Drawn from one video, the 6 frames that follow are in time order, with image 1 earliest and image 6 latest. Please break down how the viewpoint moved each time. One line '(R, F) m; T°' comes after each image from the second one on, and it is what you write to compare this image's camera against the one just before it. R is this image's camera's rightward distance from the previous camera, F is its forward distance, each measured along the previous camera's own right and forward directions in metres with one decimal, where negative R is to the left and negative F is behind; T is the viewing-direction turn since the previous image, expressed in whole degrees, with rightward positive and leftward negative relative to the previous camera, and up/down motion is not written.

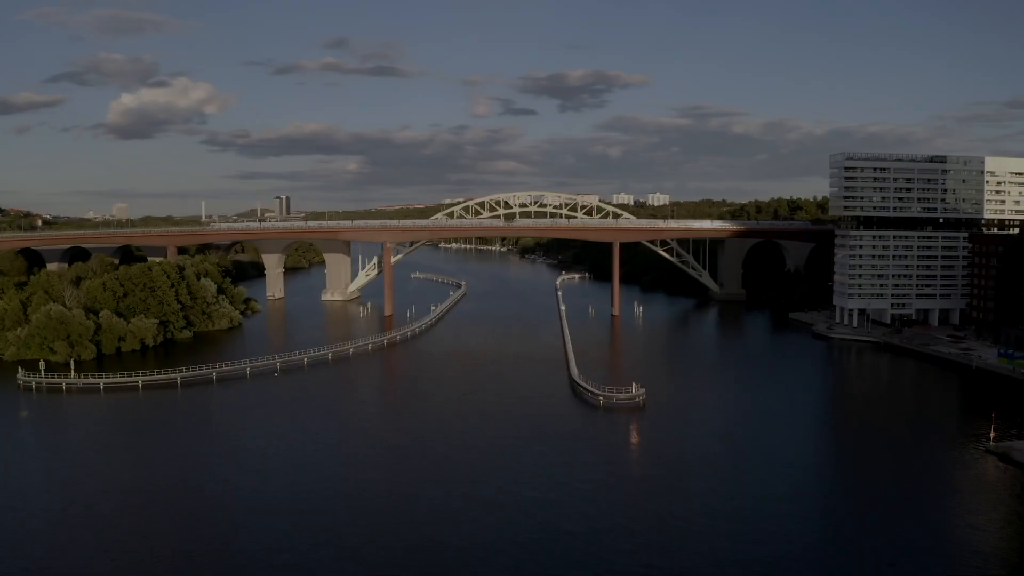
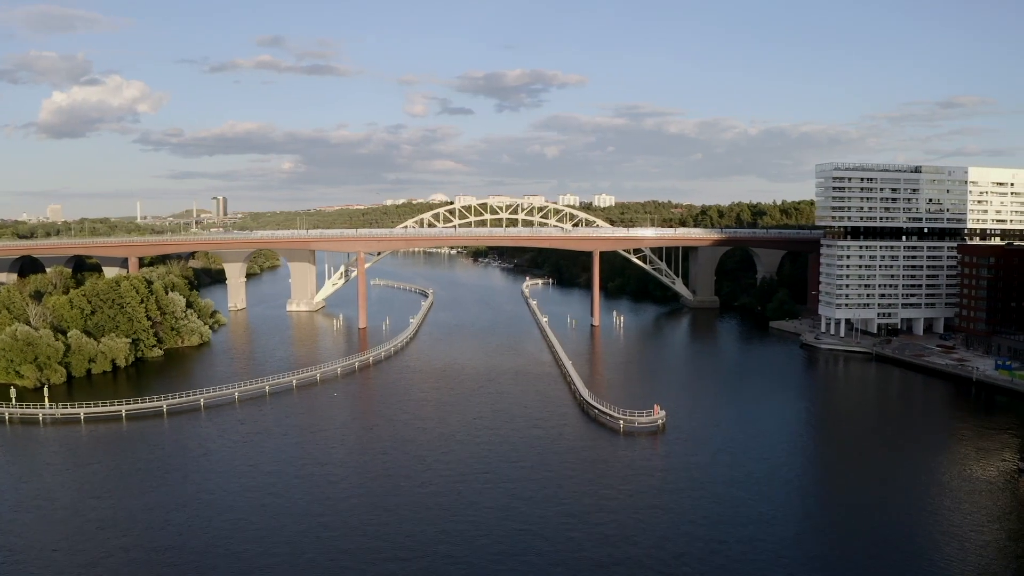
(-1.9, +1.2) m; +4°
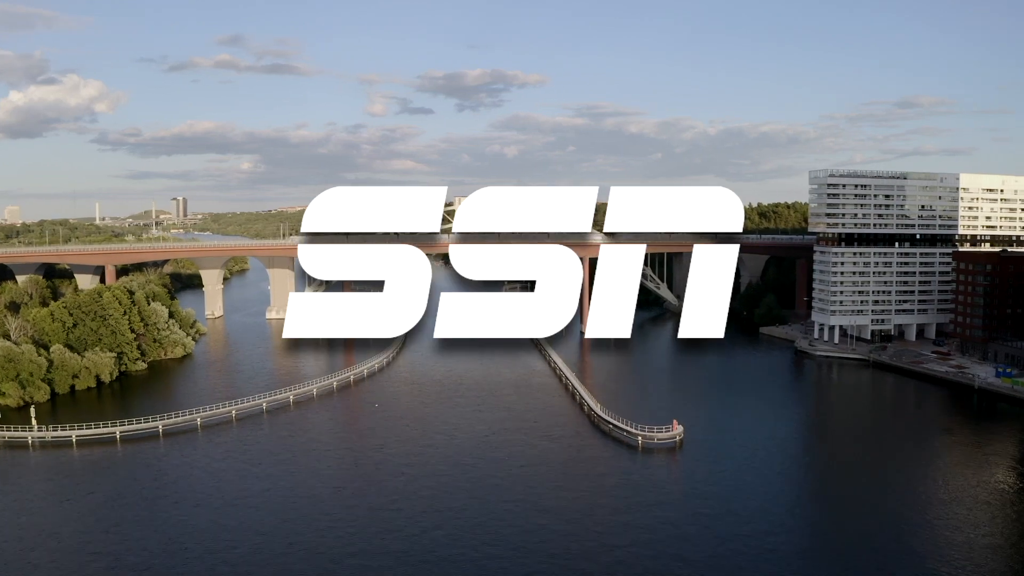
(-1.3, +0.7) m; +2°
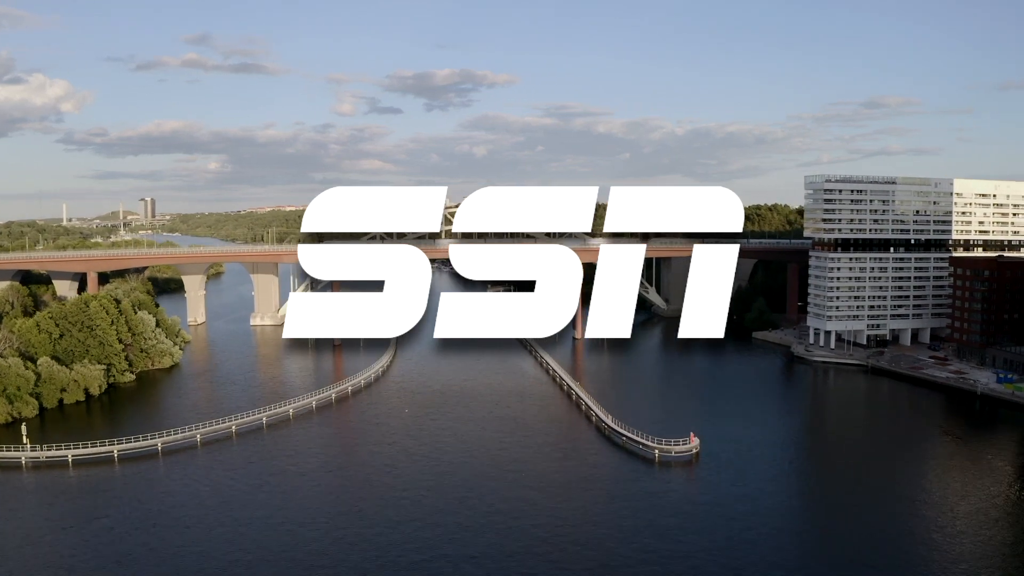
(-1.1, +0.6) m; +2°
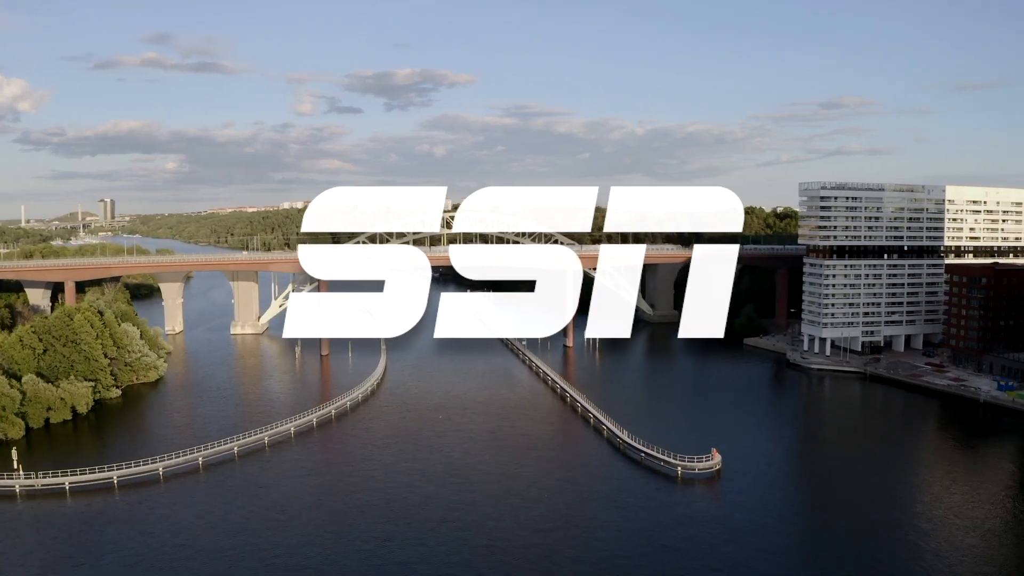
(-1.3, +0.7) m; +2°
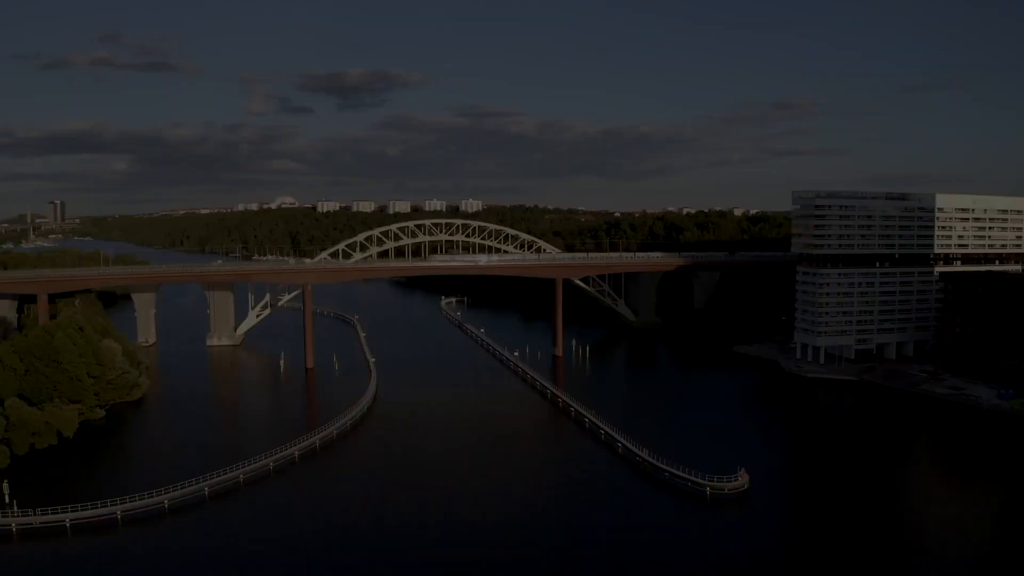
(-1.6, +0.8) m; +3°
